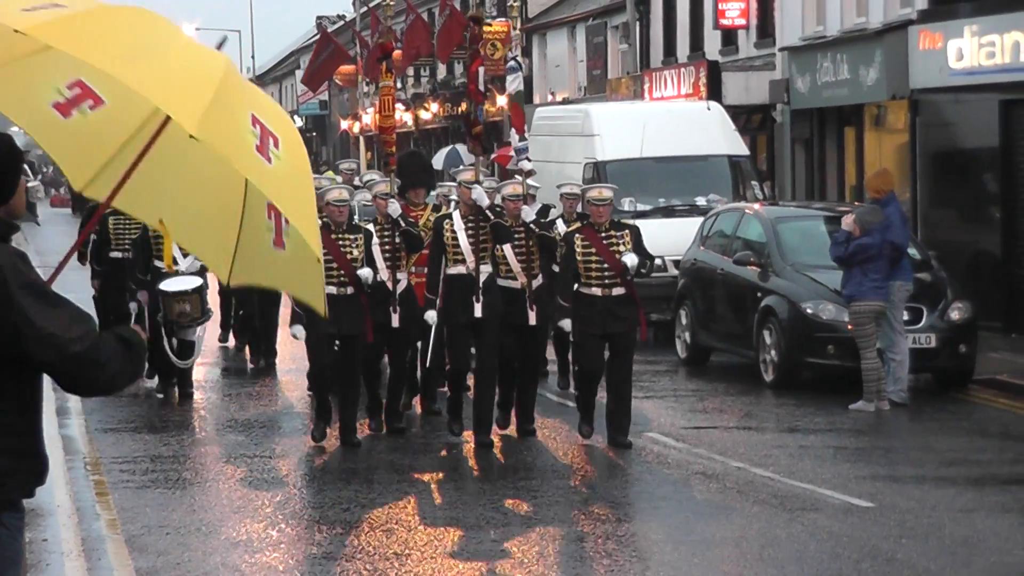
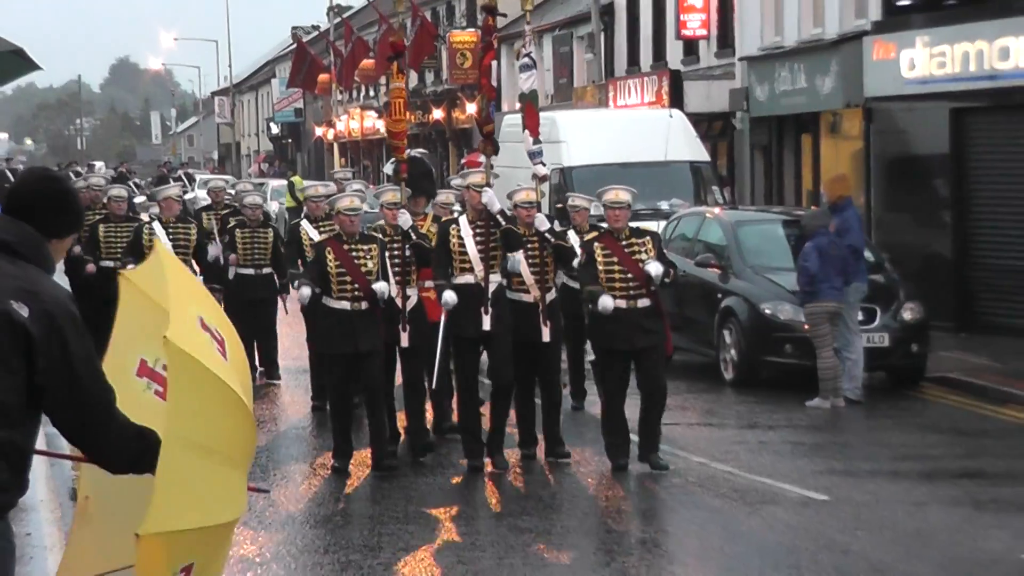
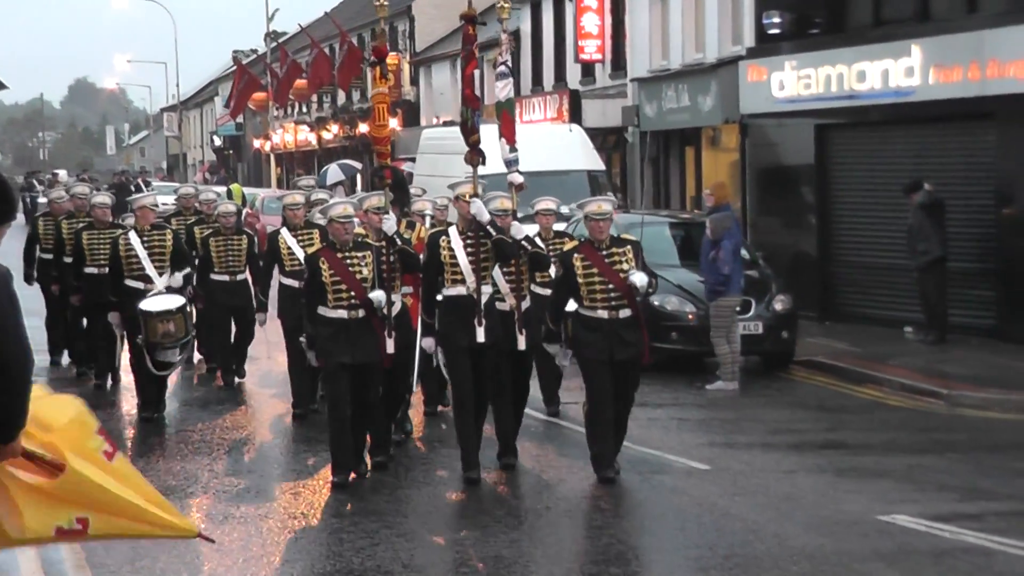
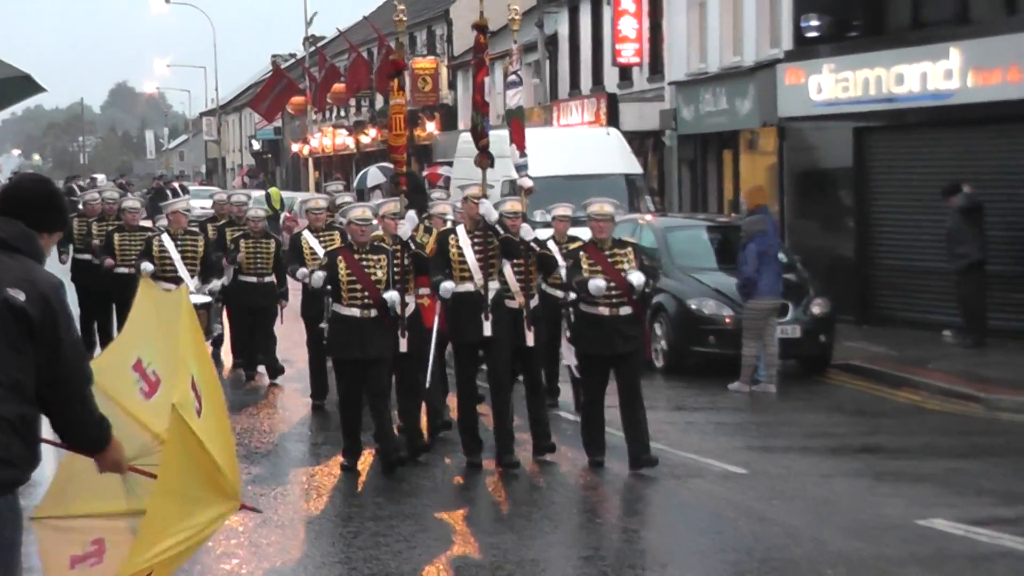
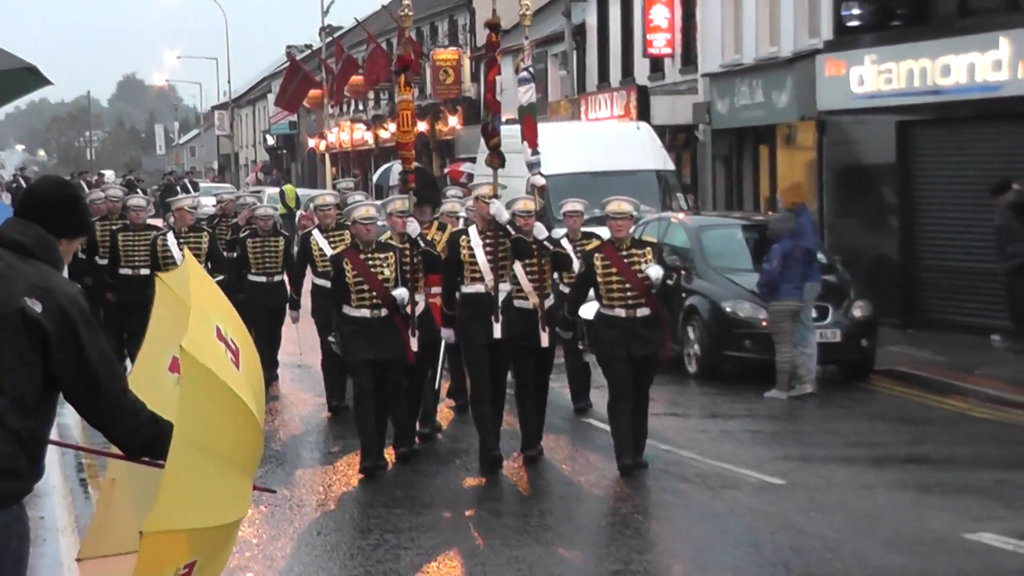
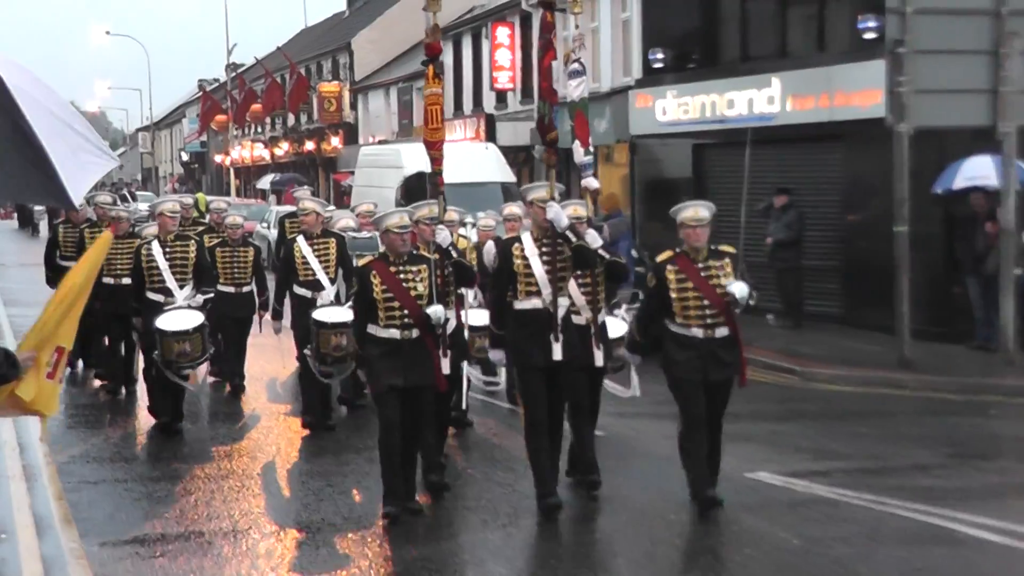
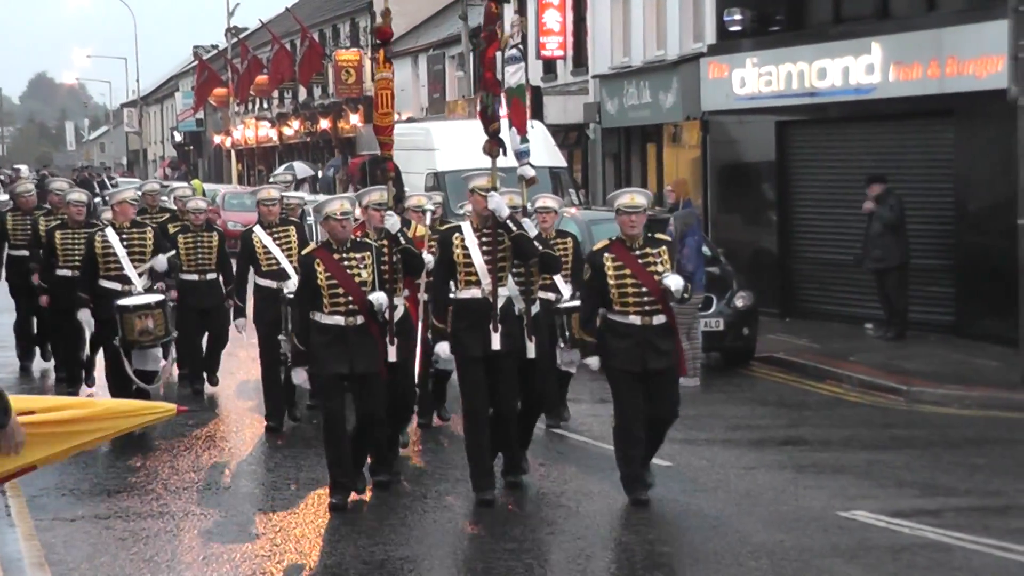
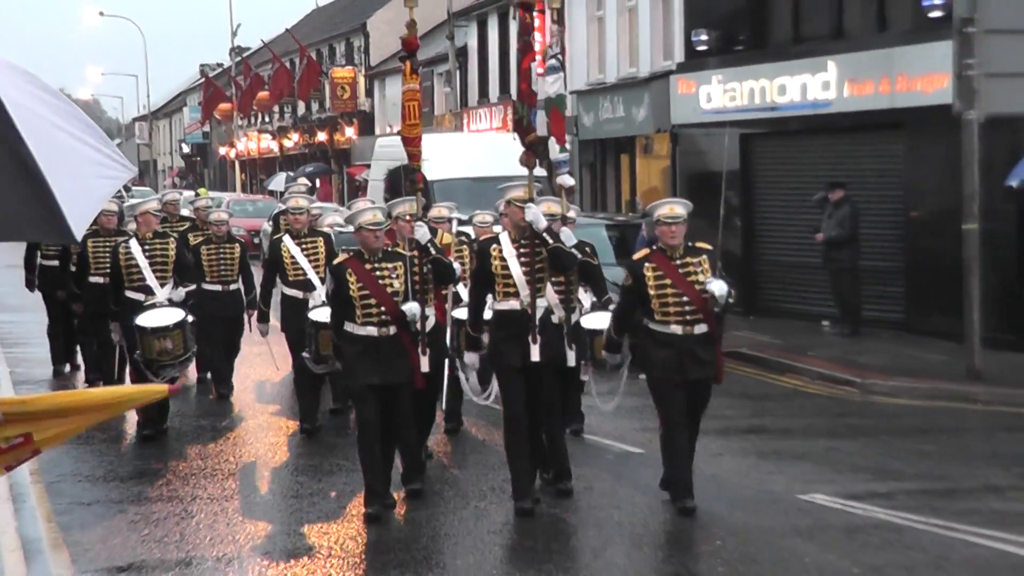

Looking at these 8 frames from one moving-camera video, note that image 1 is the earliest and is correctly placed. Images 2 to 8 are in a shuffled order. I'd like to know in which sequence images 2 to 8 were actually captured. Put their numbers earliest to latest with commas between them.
2, 5, 4, 3, 7, 8, 6
